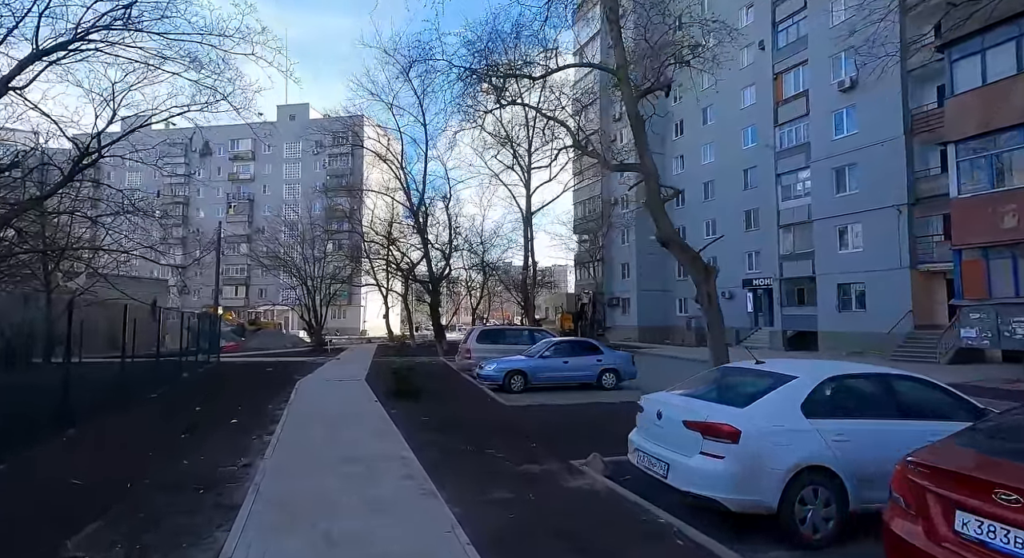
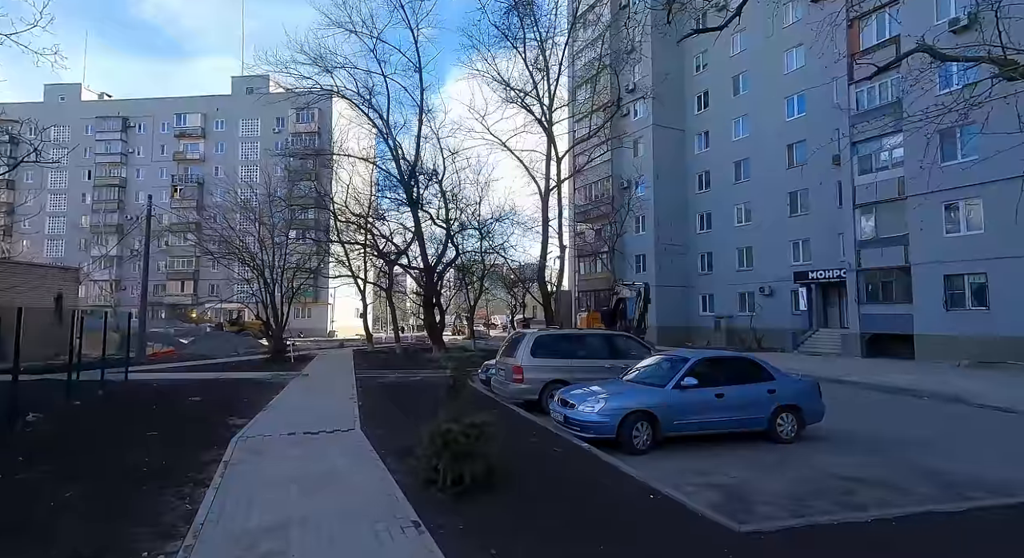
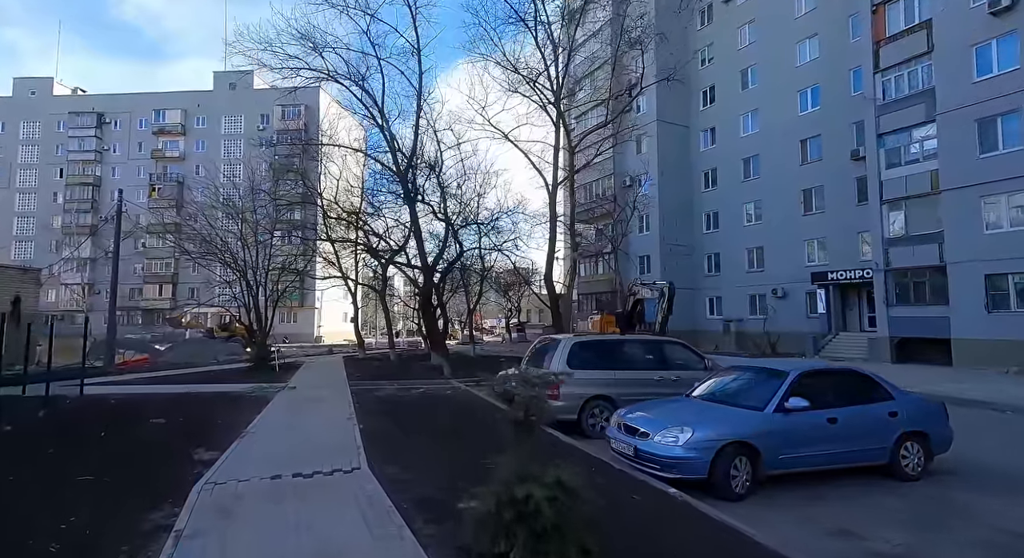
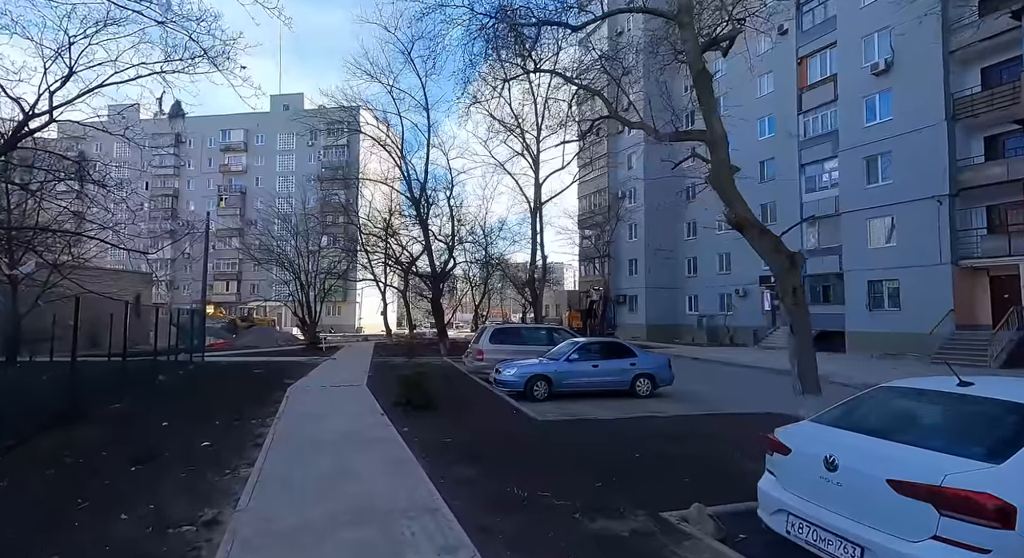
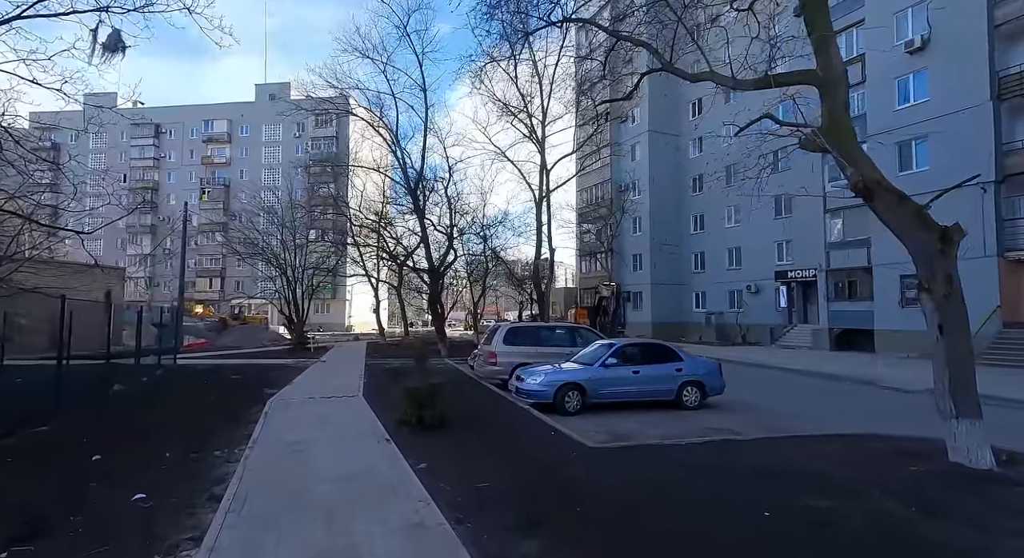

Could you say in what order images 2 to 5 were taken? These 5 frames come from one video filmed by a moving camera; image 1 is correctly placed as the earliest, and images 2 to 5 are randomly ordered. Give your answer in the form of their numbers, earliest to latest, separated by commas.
4, 5, 2, 3
